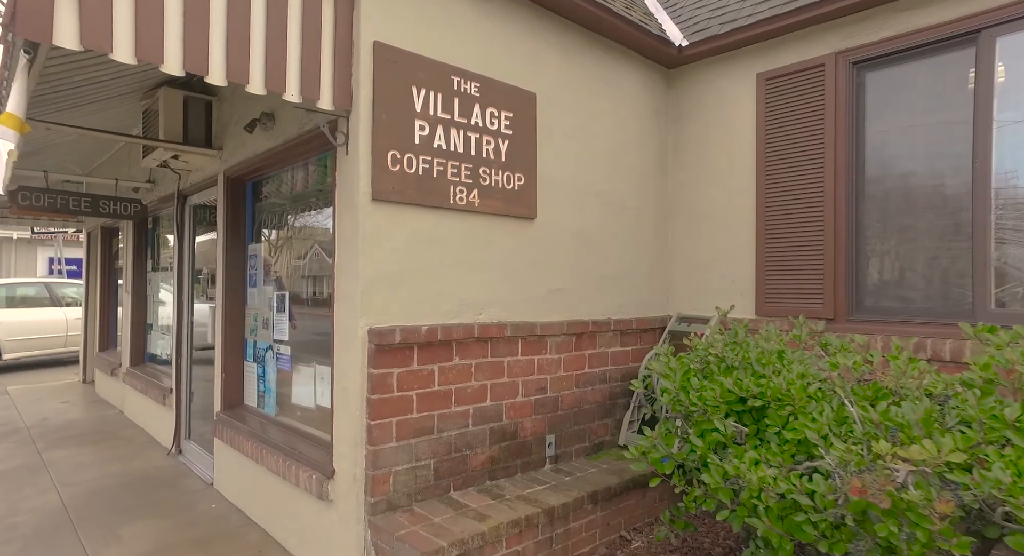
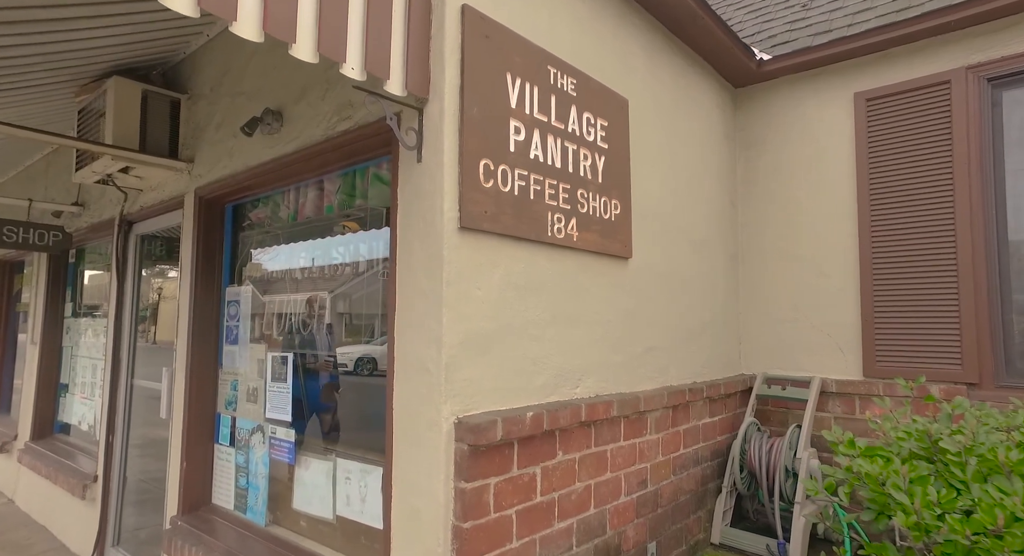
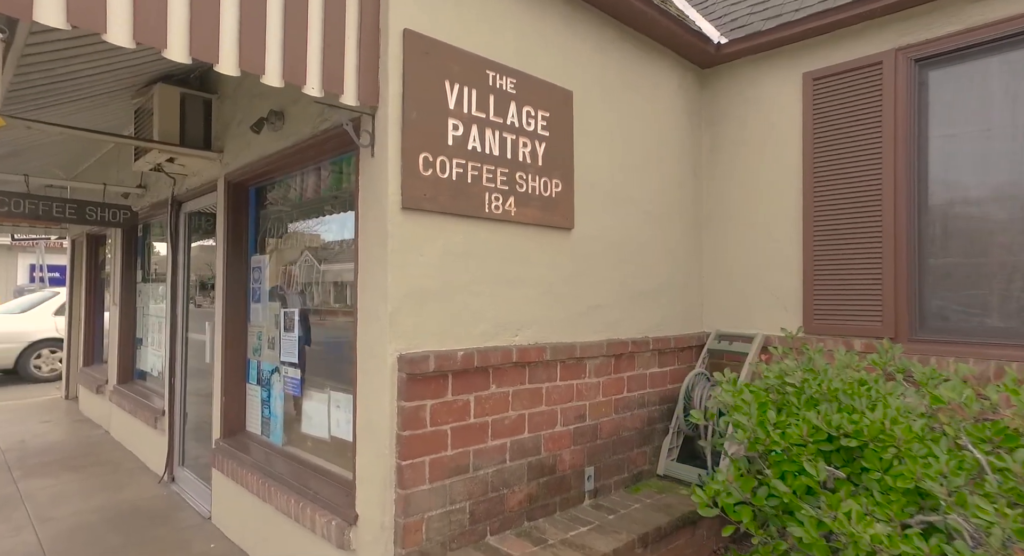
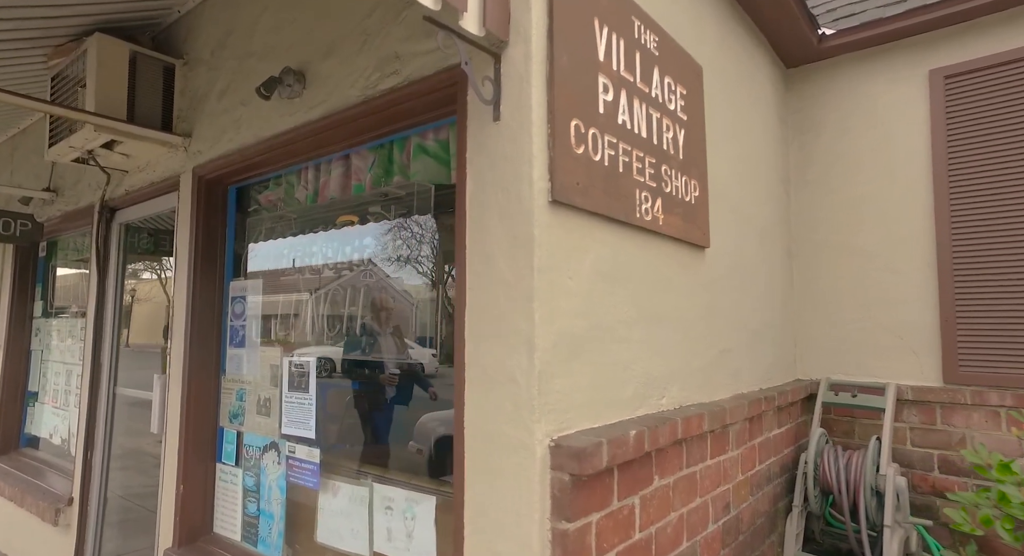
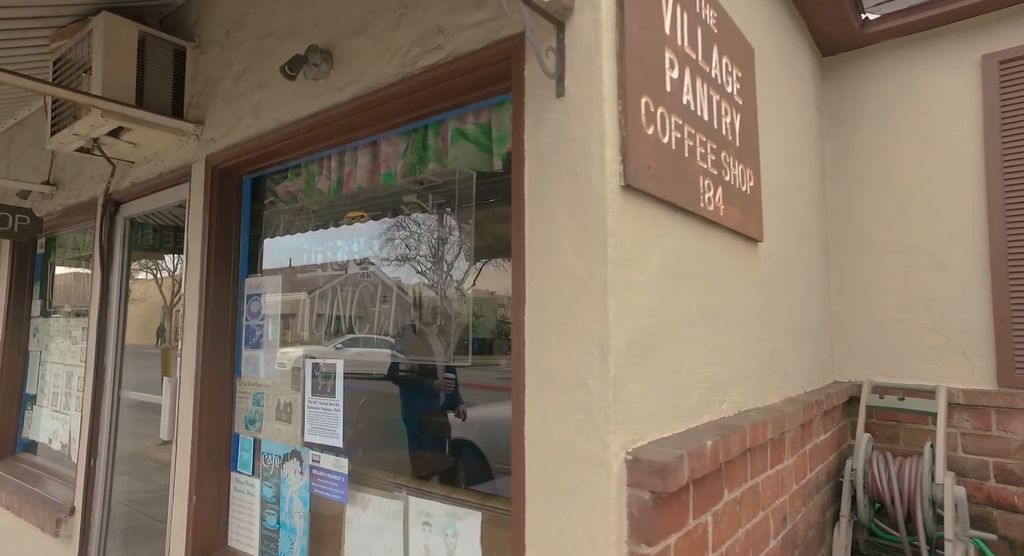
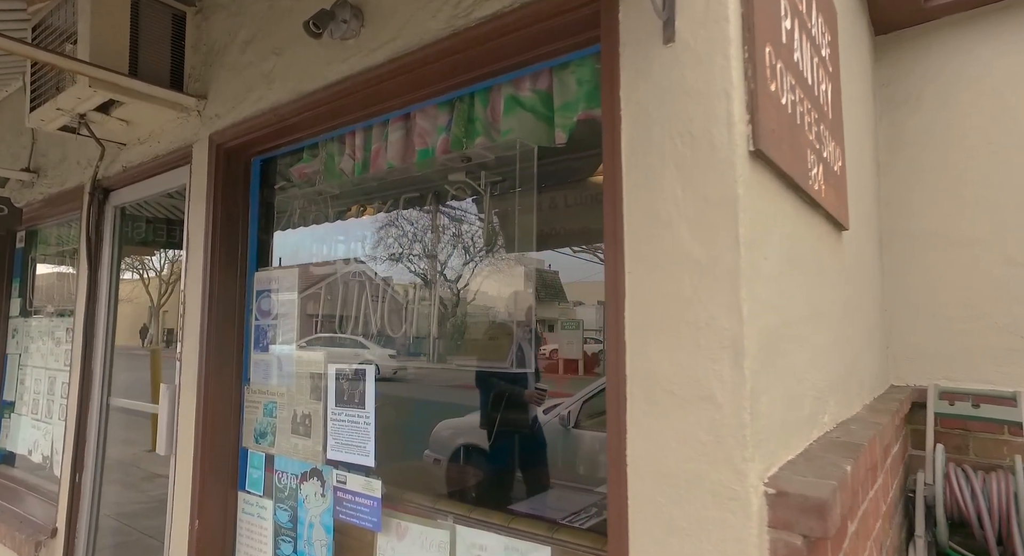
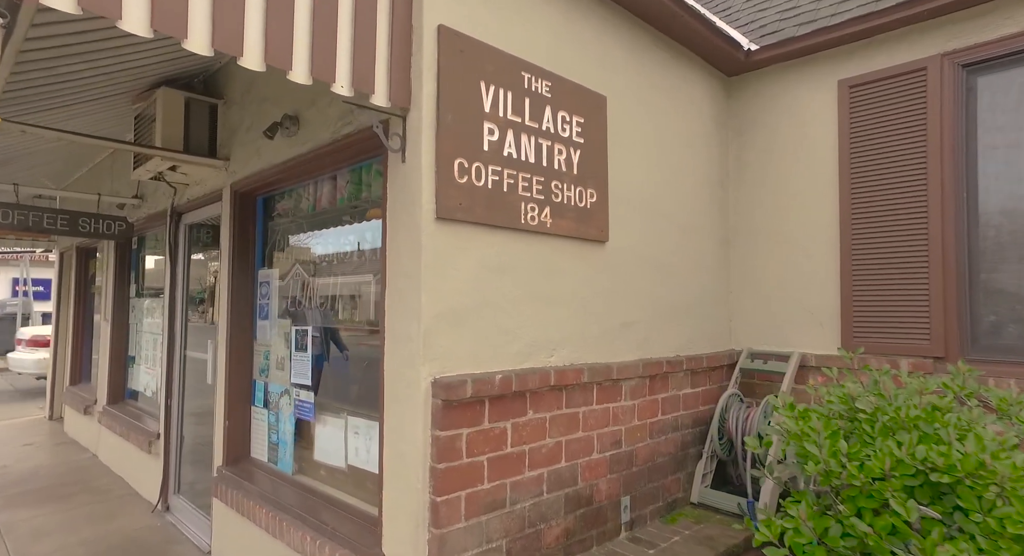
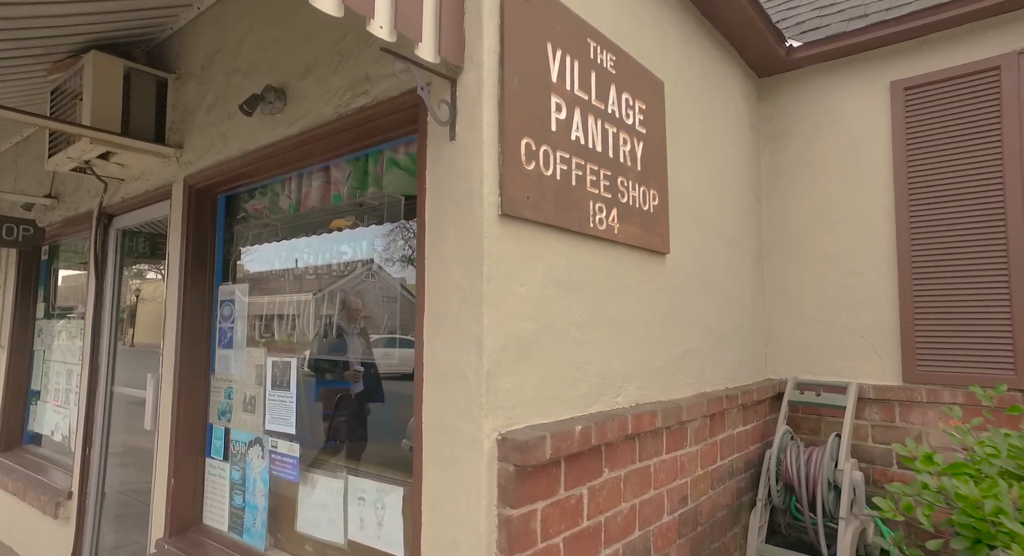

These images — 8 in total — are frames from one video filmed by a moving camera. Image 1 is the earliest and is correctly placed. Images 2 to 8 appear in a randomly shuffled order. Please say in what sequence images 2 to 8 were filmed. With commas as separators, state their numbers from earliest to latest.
3, 7, 2, 8, 4, 5, 6
